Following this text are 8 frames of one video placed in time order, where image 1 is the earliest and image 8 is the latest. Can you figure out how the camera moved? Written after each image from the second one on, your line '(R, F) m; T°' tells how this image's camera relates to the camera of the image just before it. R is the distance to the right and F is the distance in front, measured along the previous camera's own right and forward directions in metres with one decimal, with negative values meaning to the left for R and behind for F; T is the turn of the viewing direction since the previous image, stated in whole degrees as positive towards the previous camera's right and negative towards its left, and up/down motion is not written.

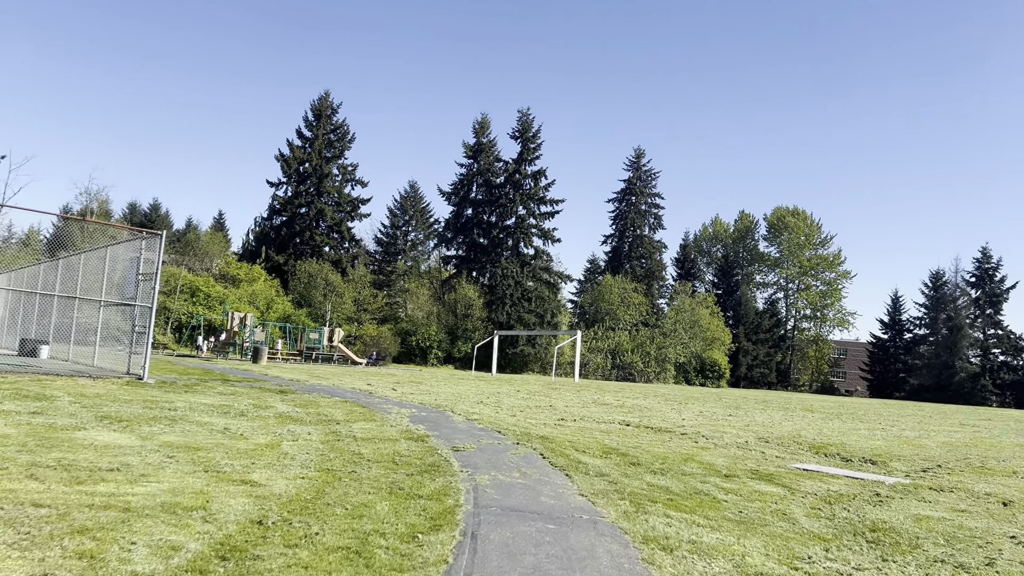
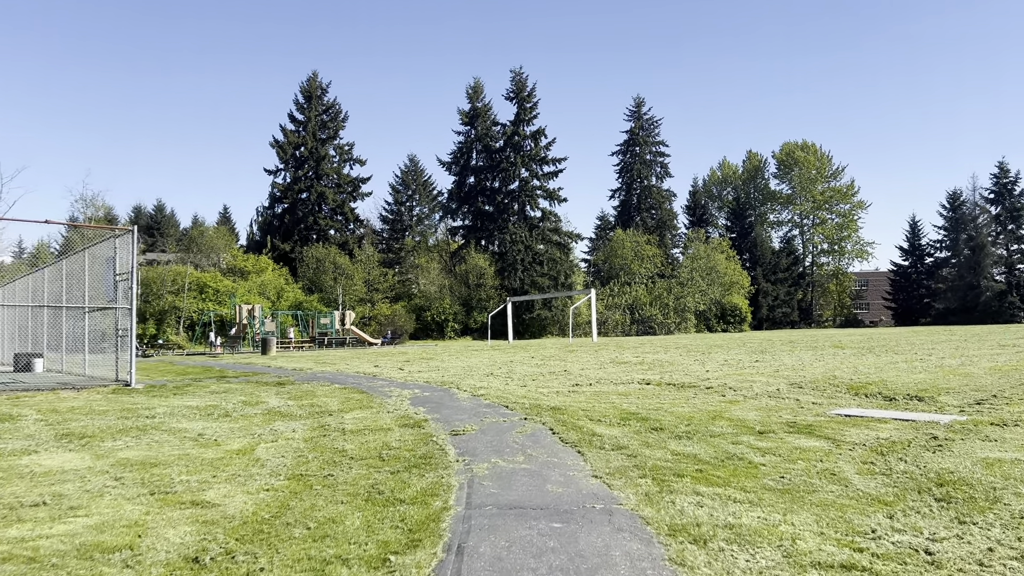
(+0.2, +0.7) m; -1°
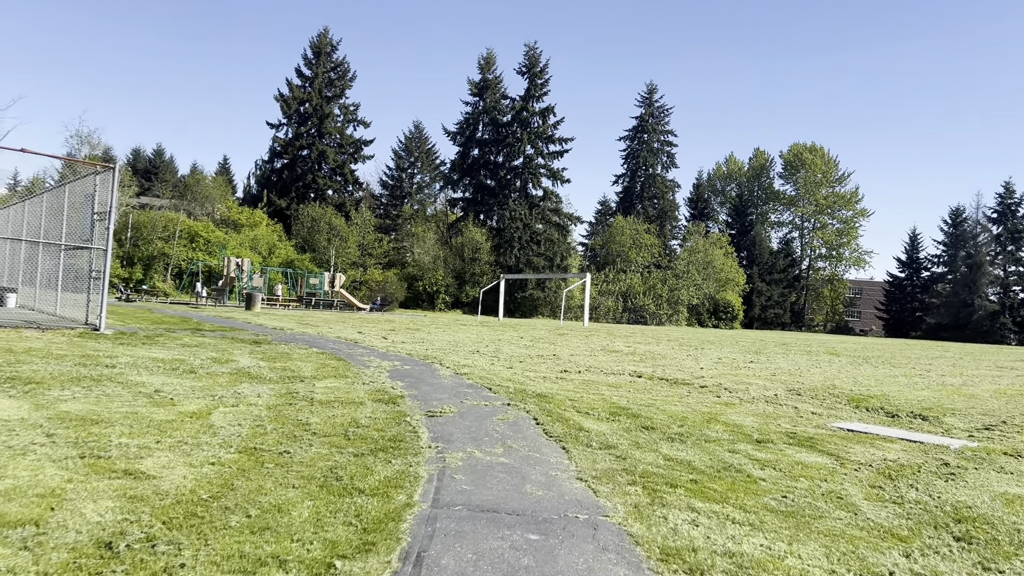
(0.0, +0.4) m; +1°
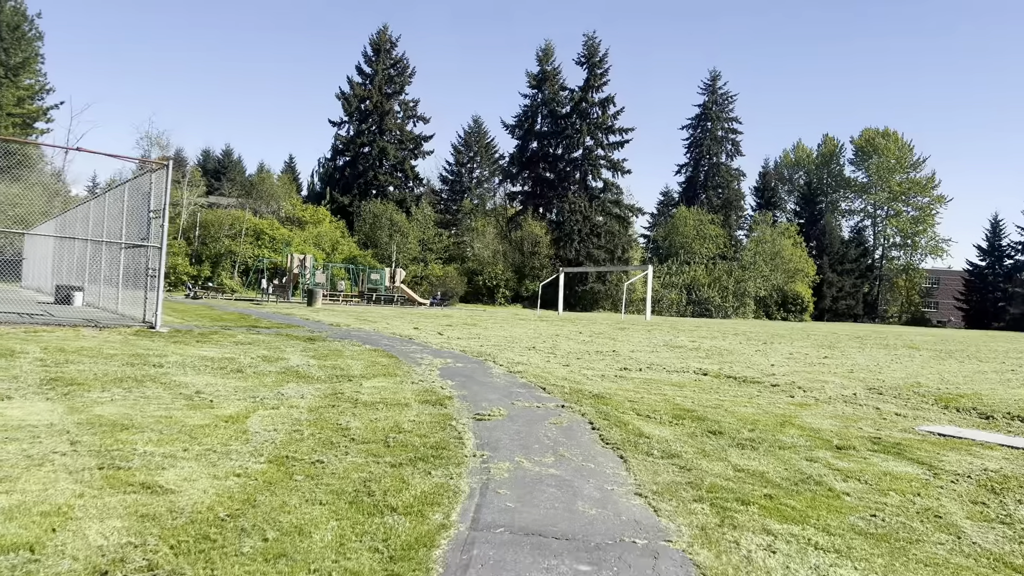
(+0.1, +0.4) m; -4°
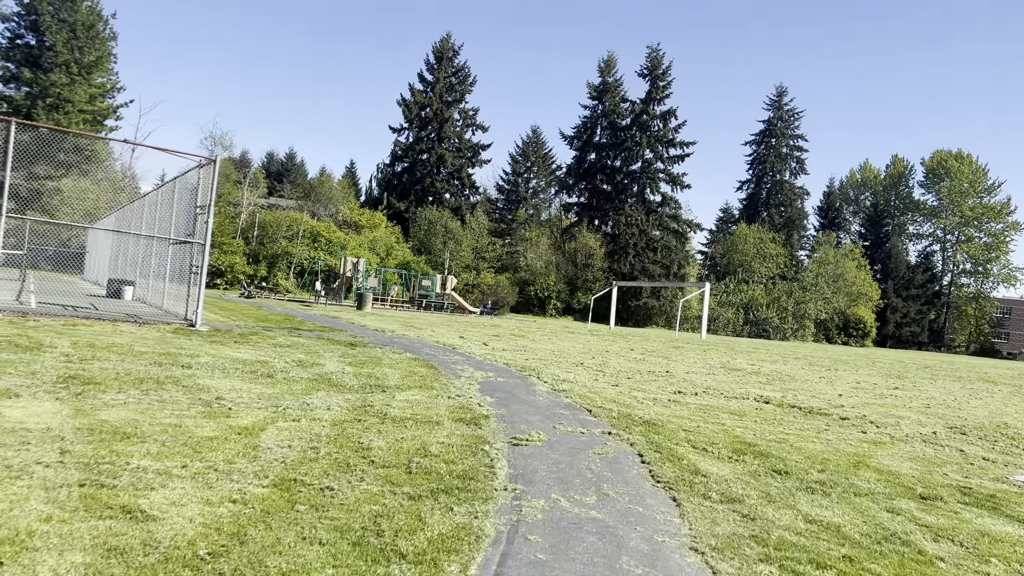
(0.0, +0.4) m; -4°
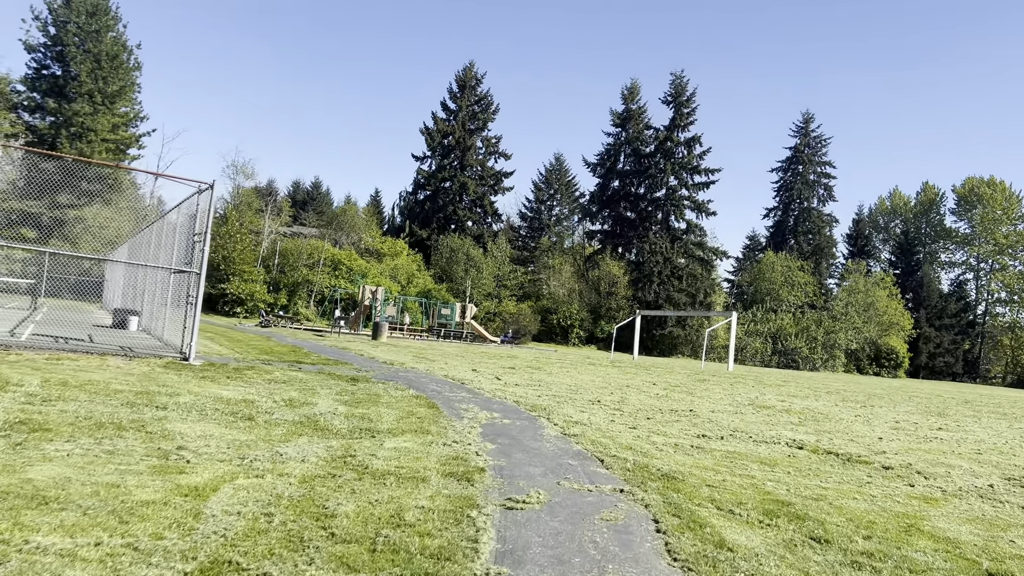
(+0.1, +0.6) m; -2°
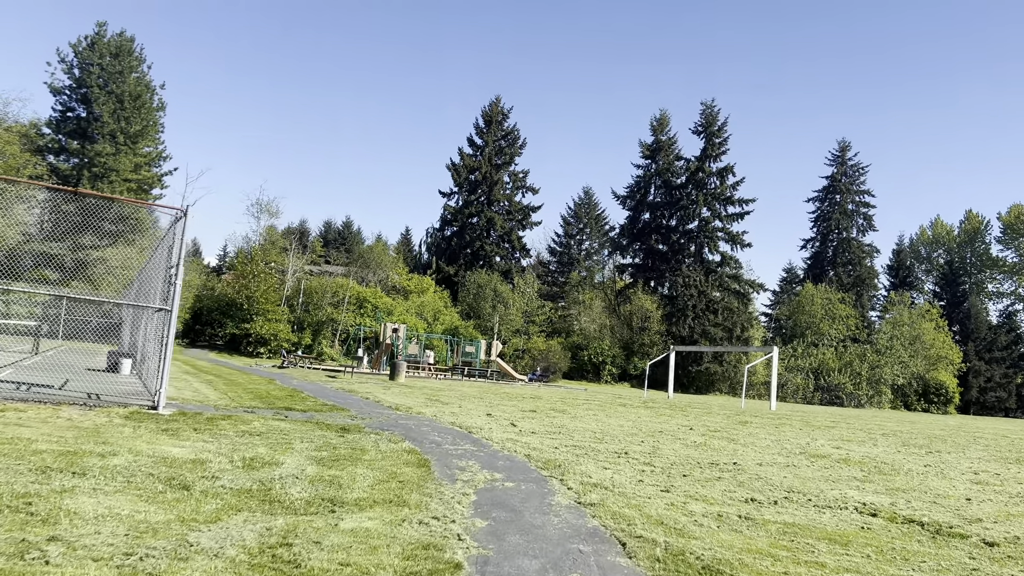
(+0.2, +1.1) m; -2°
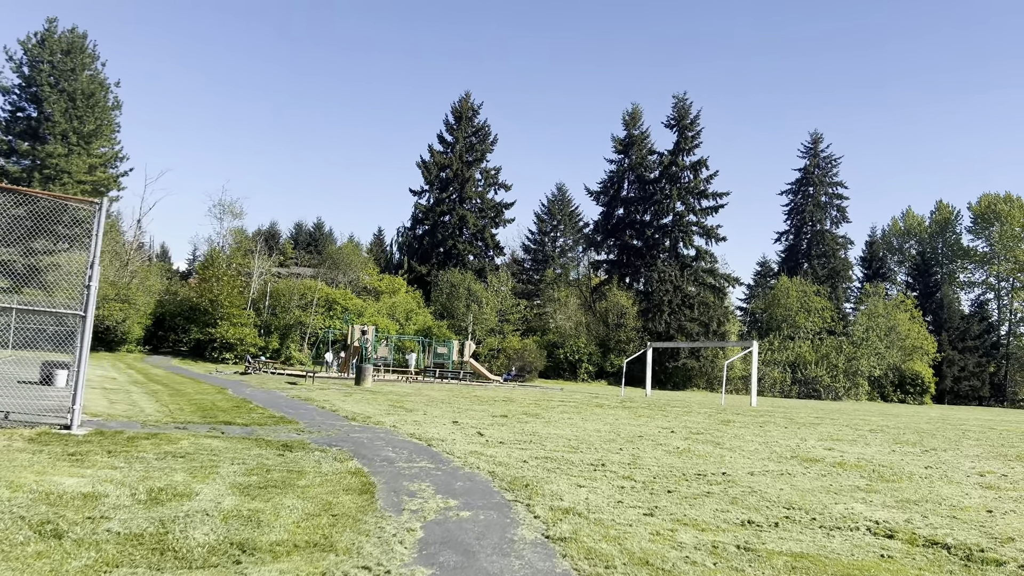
(+0.1, +0.8) m; +2°
